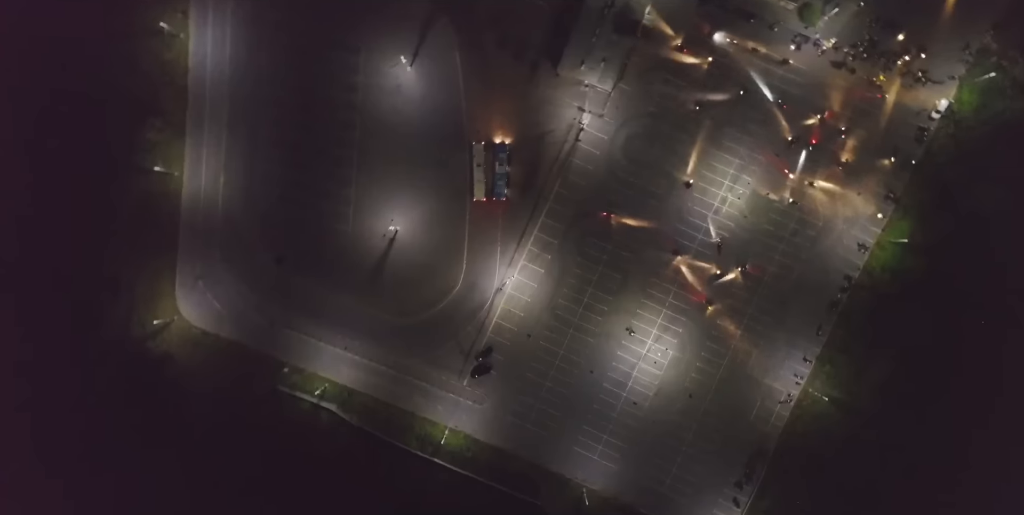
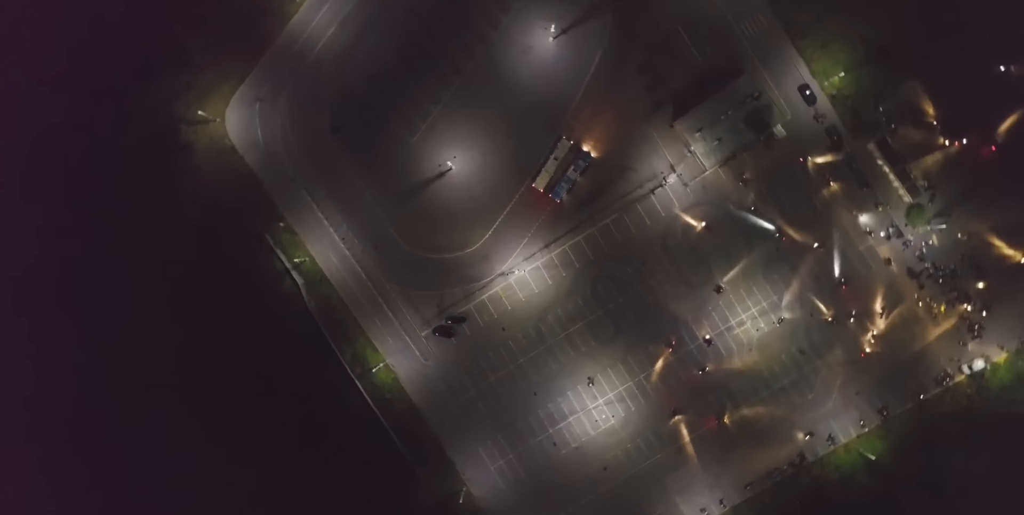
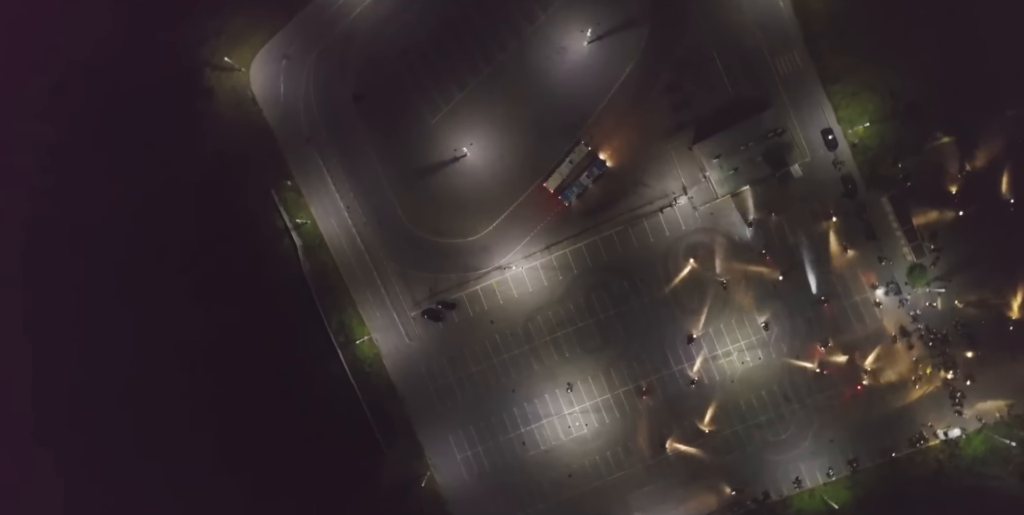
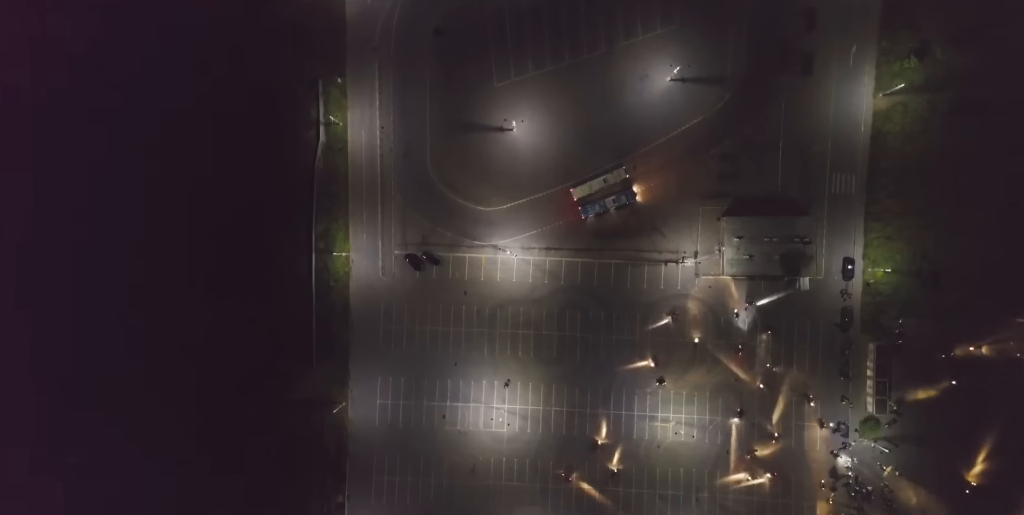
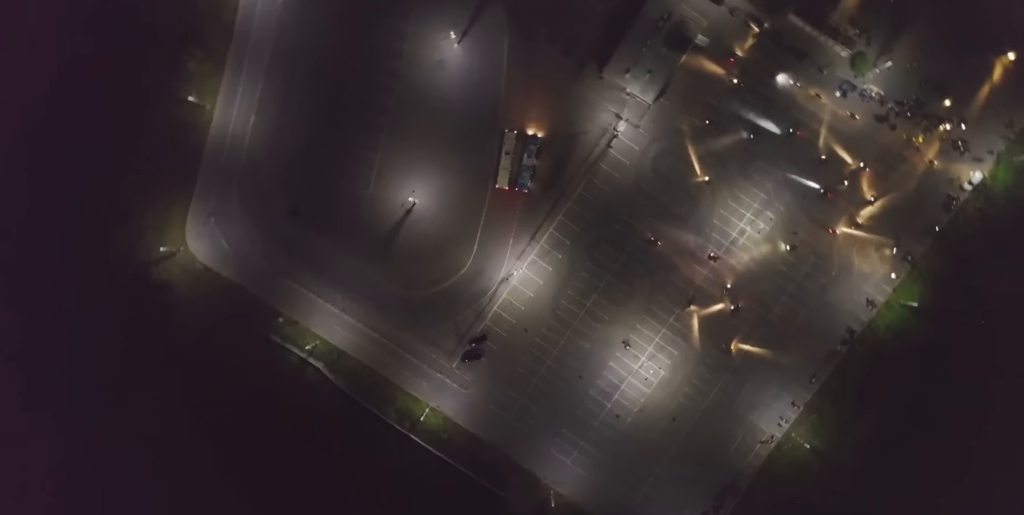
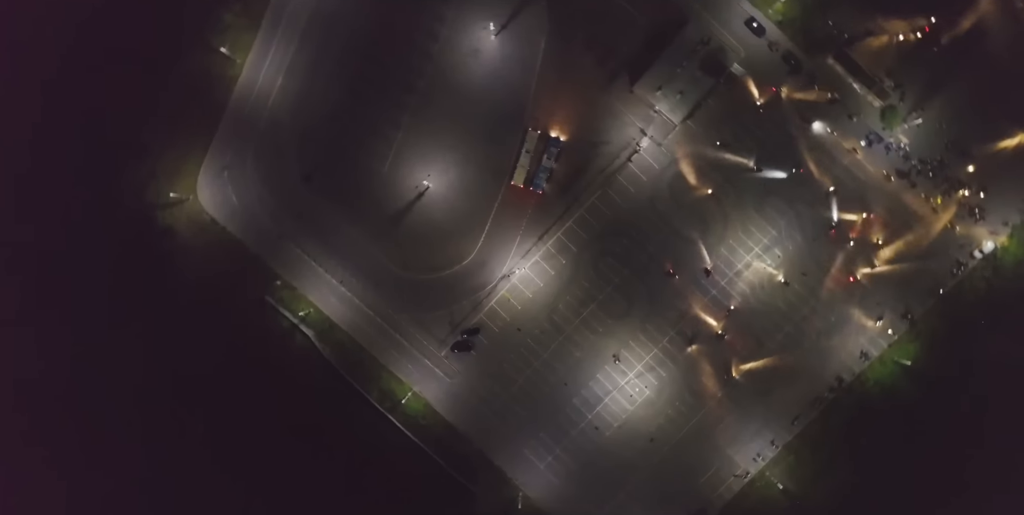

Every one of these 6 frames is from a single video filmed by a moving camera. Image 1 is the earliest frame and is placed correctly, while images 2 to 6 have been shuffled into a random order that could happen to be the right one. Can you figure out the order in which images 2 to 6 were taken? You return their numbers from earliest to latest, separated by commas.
5, 6, 2, 3, 4
